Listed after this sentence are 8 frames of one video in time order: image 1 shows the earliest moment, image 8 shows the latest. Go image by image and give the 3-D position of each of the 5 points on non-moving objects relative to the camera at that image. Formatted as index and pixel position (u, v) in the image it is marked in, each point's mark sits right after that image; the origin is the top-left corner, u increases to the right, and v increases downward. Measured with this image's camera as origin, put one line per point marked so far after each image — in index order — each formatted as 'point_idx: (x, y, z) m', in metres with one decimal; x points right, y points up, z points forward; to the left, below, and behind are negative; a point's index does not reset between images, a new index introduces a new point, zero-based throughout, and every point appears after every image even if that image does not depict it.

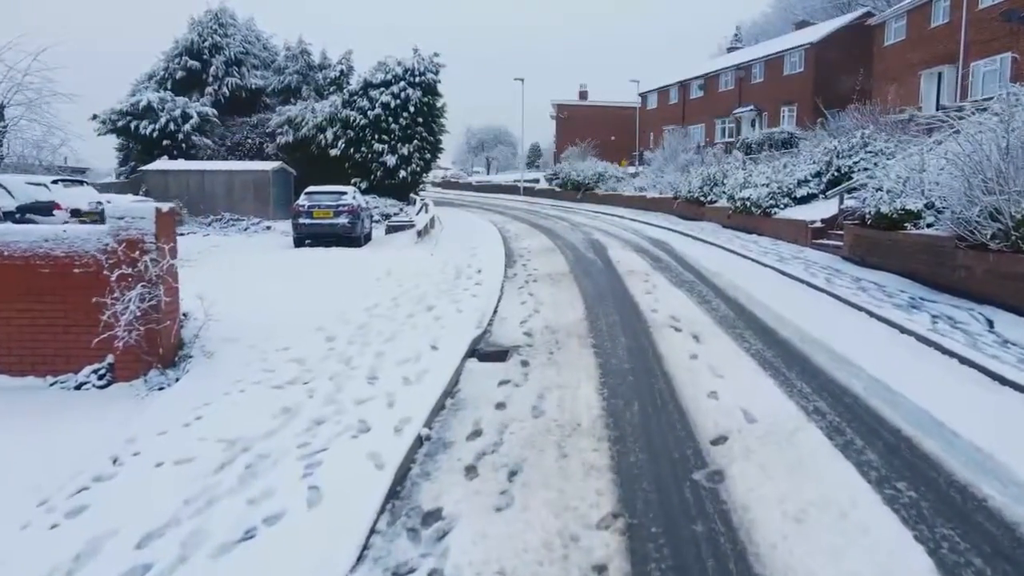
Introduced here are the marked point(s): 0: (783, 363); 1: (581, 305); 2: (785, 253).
0: (+2.7, -0.7, +7.3) m
1: (+1.0, -0.3, +10.5) m
2: (+5.5, +0.7, +14.8) m
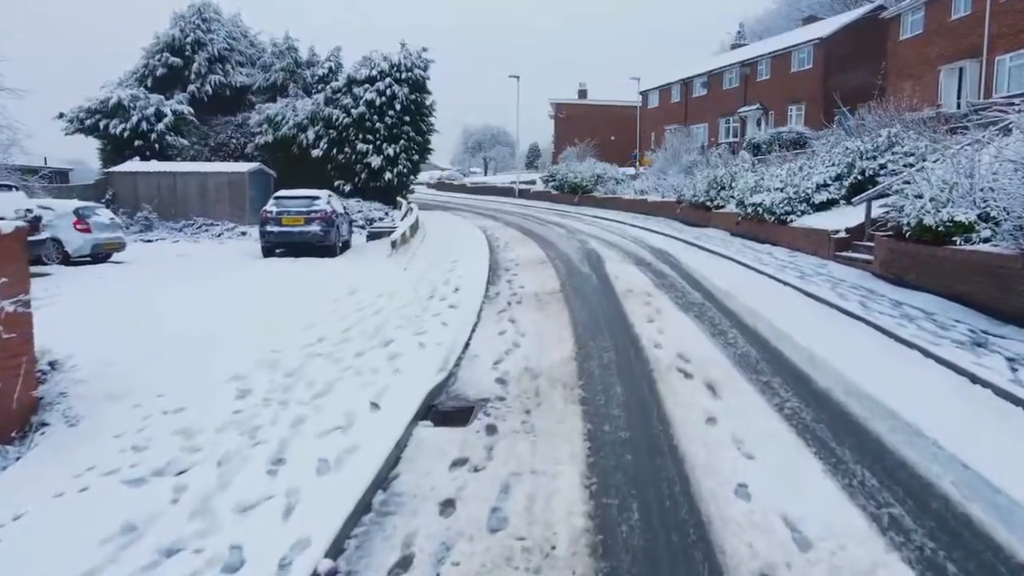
0: (+2.4, -1.1, +5.5) m
1: (+0.7, -0.6, +8.8) m
2: (+5.2, +0.4, +13.0) m
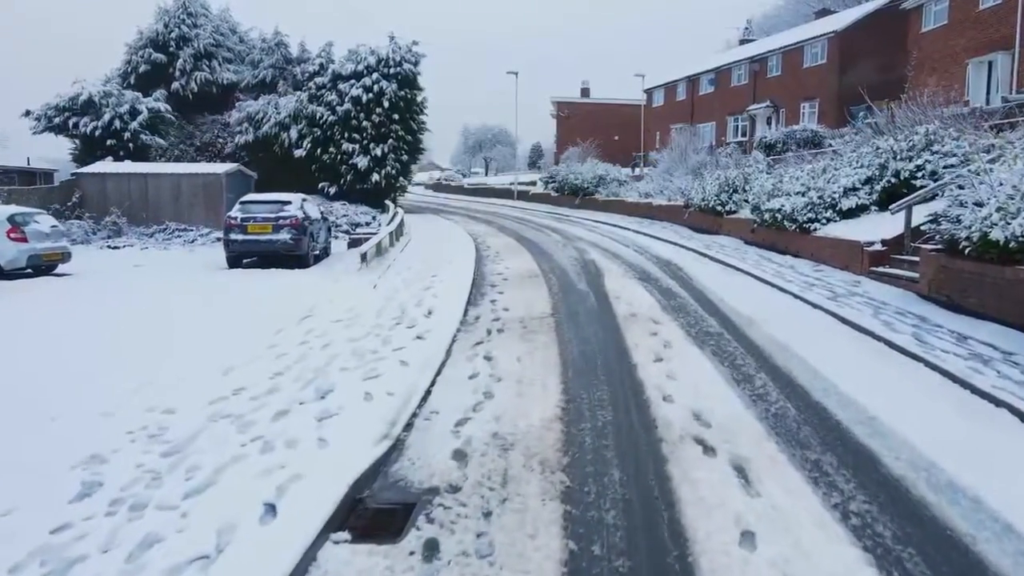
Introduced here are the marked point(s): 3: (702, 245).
0: (+2.1, -1.4, +3.7) m
1: (+0.4, -0.9, +7.0) m
2: (+5.0, 0.0, +11.2) m
3: (+4.4, +1.0, +17.0) m
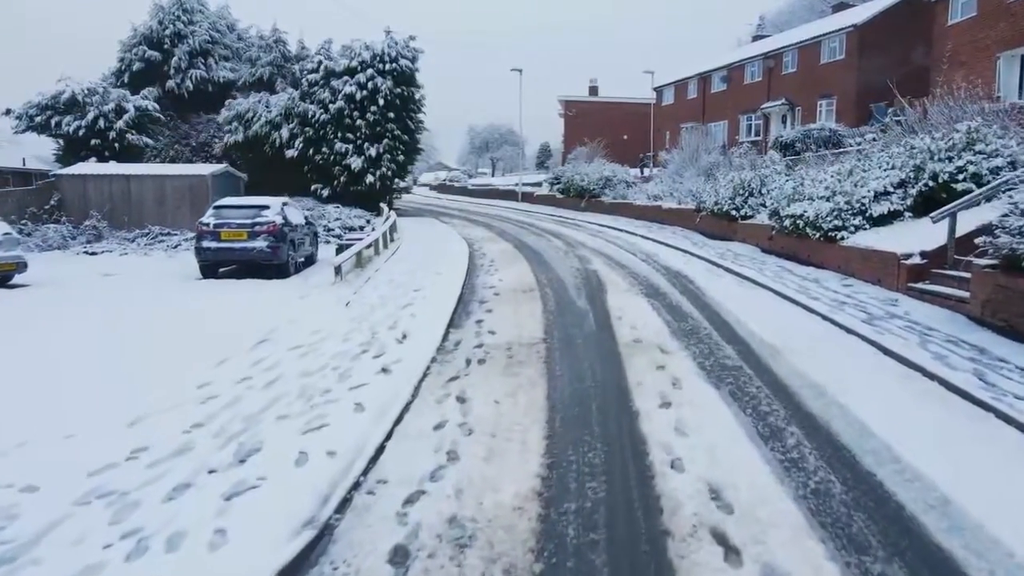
0: (+1.8, -1.7, +2.4) m
1: (+0.2, -1.2, +5.7) m
2: (+4.8, -0.2, +9.8) m
3: (+4.3, +0.7, +15.7) m
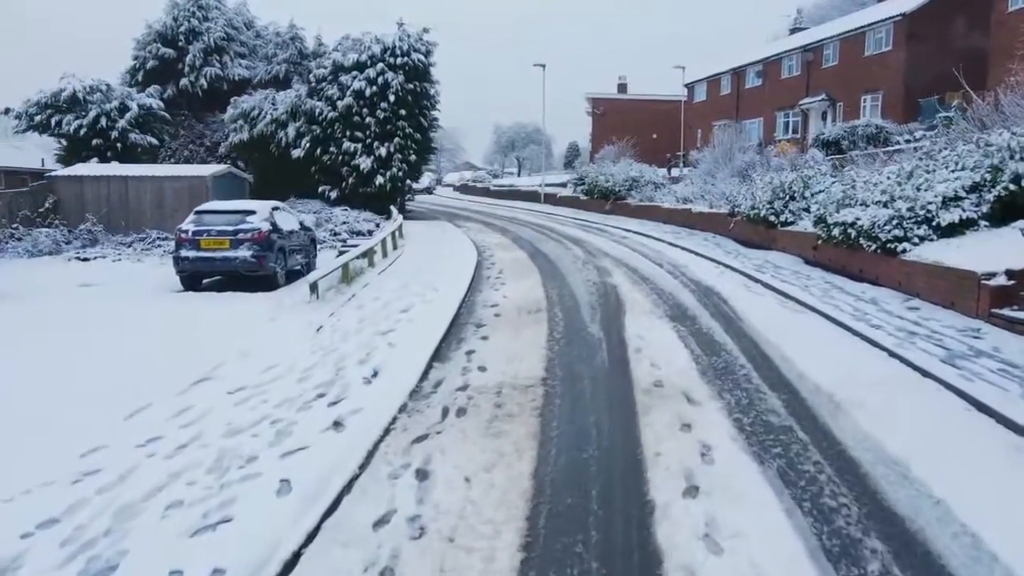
0: (+1.5, -1.9, +0.7) m
1: (0.0, -1.5, +4.1) m
2: (+4.8, -0.5, +8.0) m
3: (+4.5, +0.4, +13.9) m
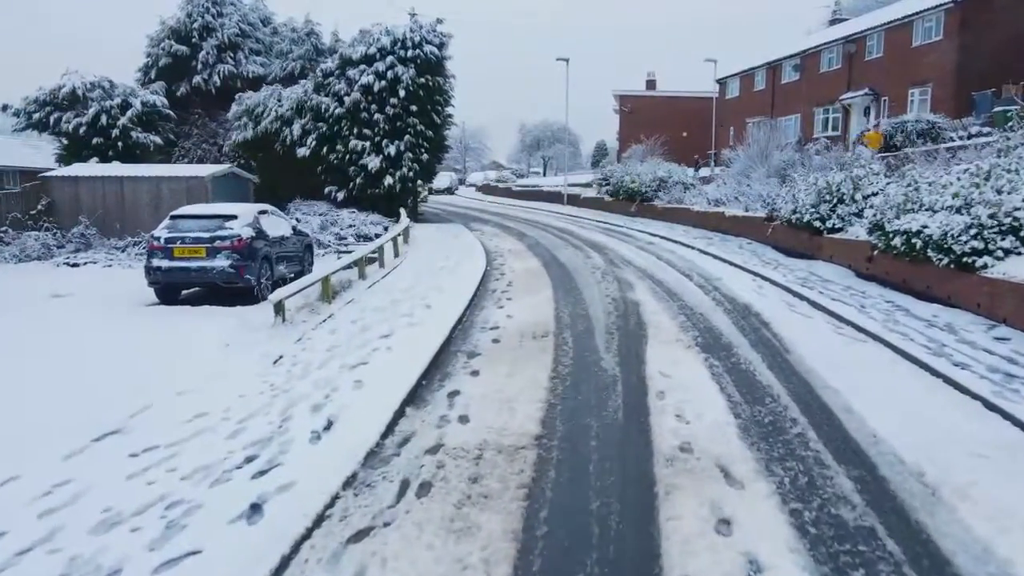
0: (+1.1, -2.2, -0.9) m
1: (-0.2, -1.7, +2.5) m
2: (+4.7, -0.8, +6.3) m
3: (+4.7, +0.2, +12.1) m
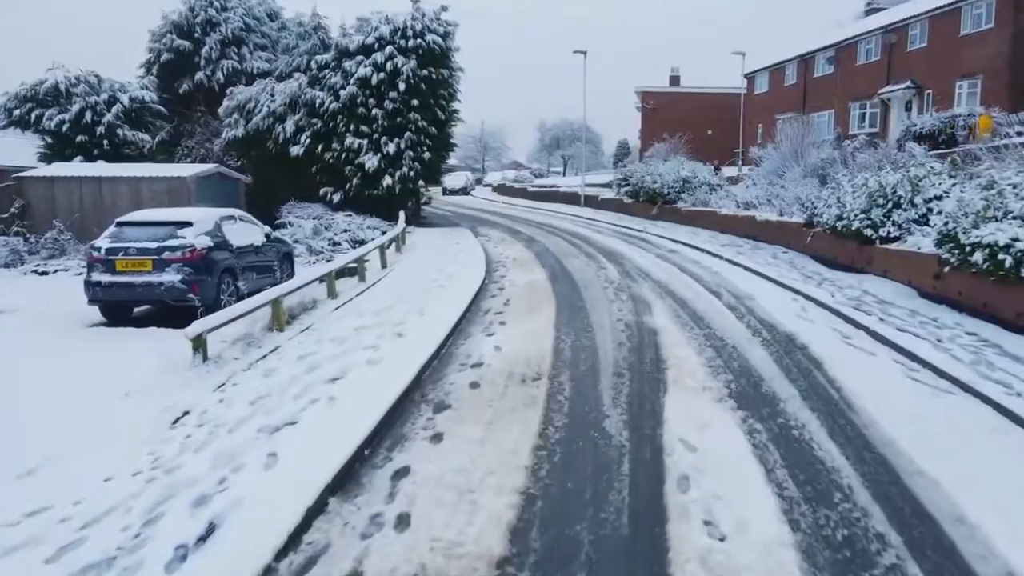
0: (+0.7, -2.5, -2.8) m
1: (-0.6, -2.0, +0.7) m
2: (+4.5, -1.1, +4.3) m
3: (+4.6, -0.1, +10.2) m
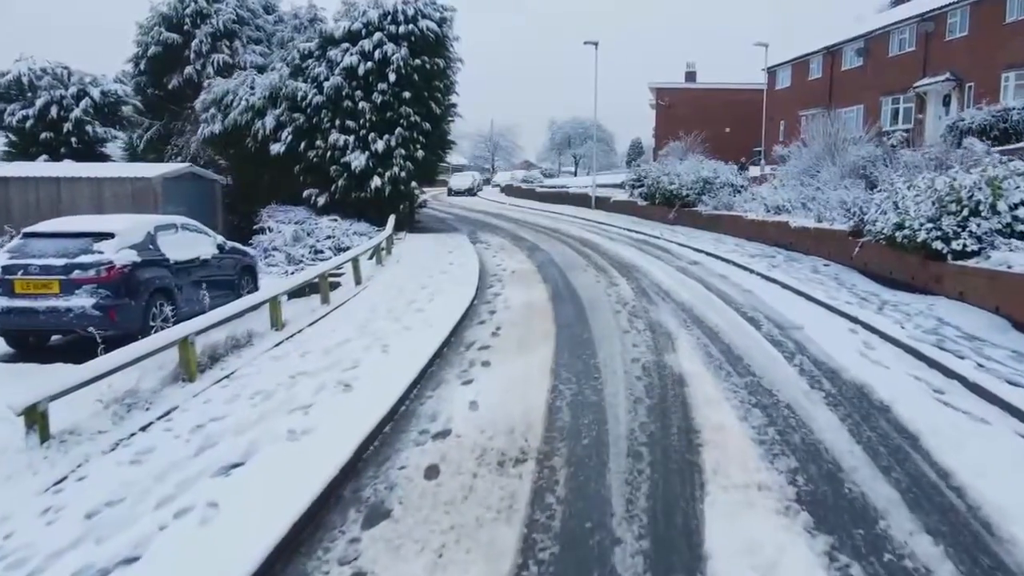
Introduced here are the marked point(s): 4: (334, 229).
0: (+0.3, -2.8, -4.8) m
1: (-0.9, -2.3, -1.3) m
2: (+4.2, -1.4, +2.2) m
3: (+4.5, -0.5, +8.1) m
4: (-4.3, +1.4, +17.6) m
